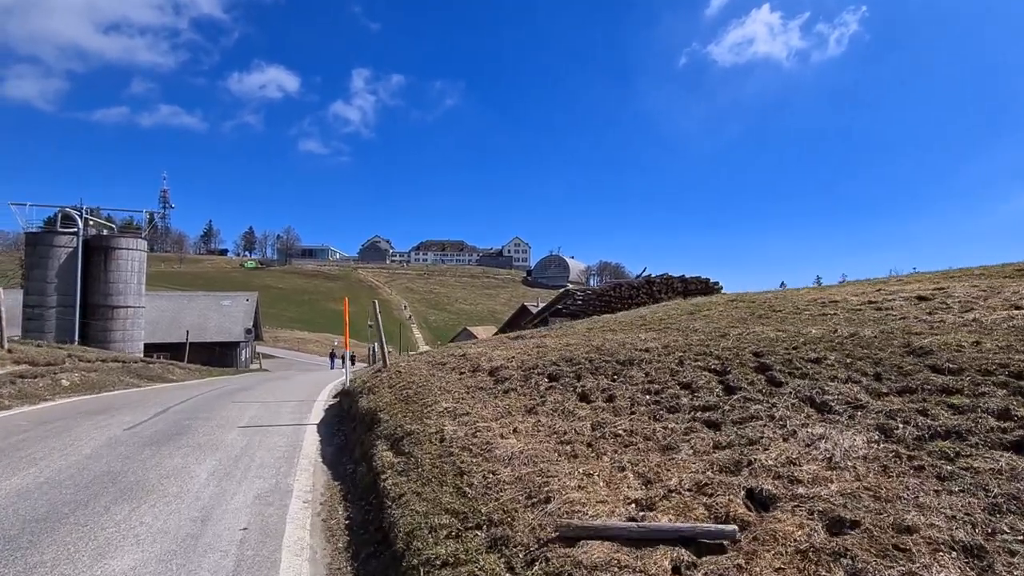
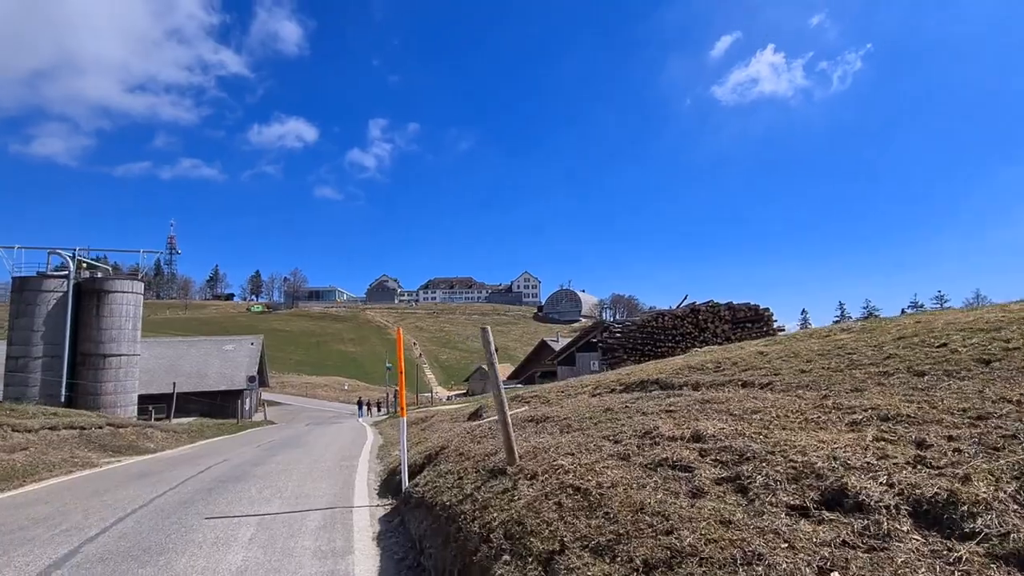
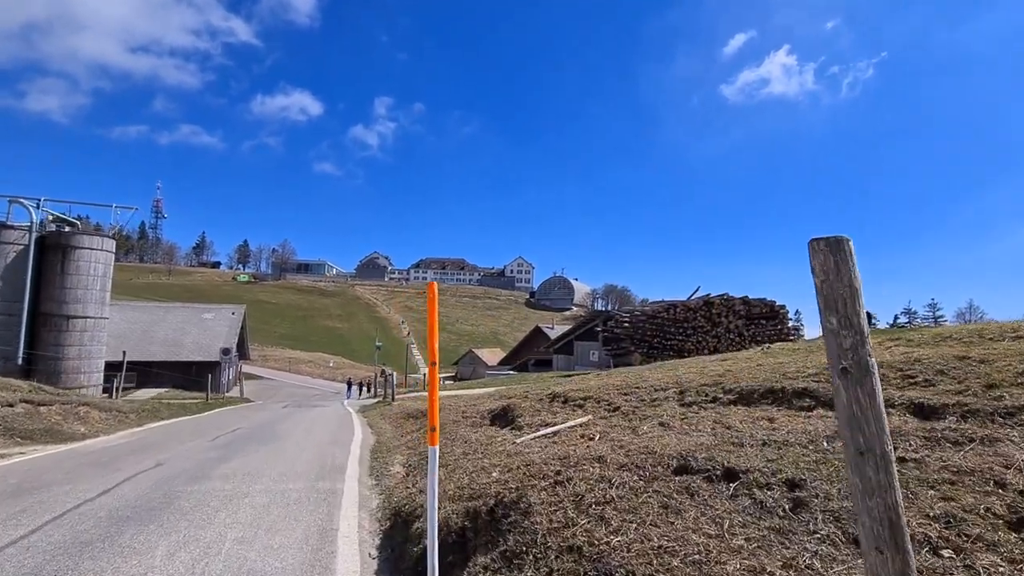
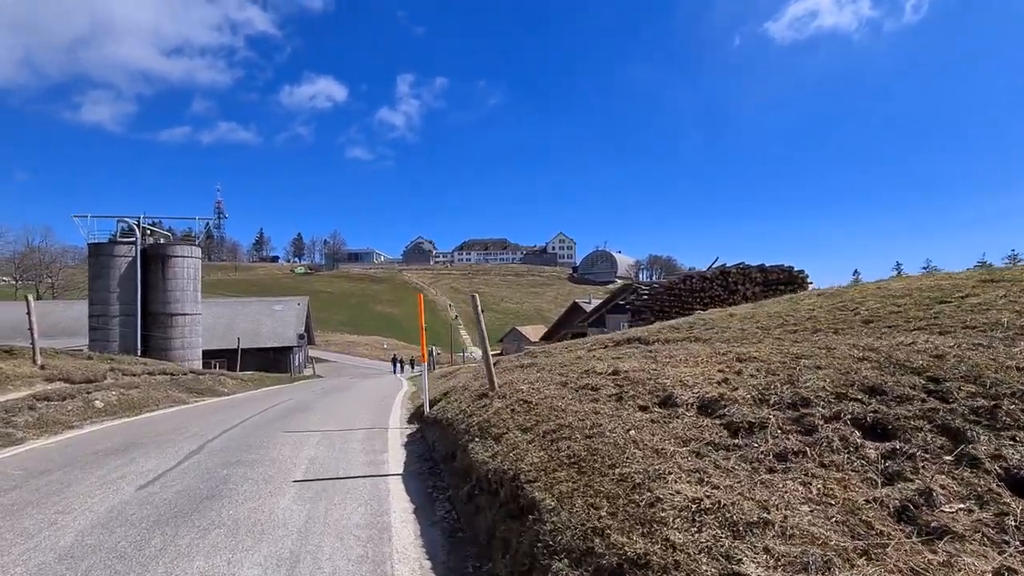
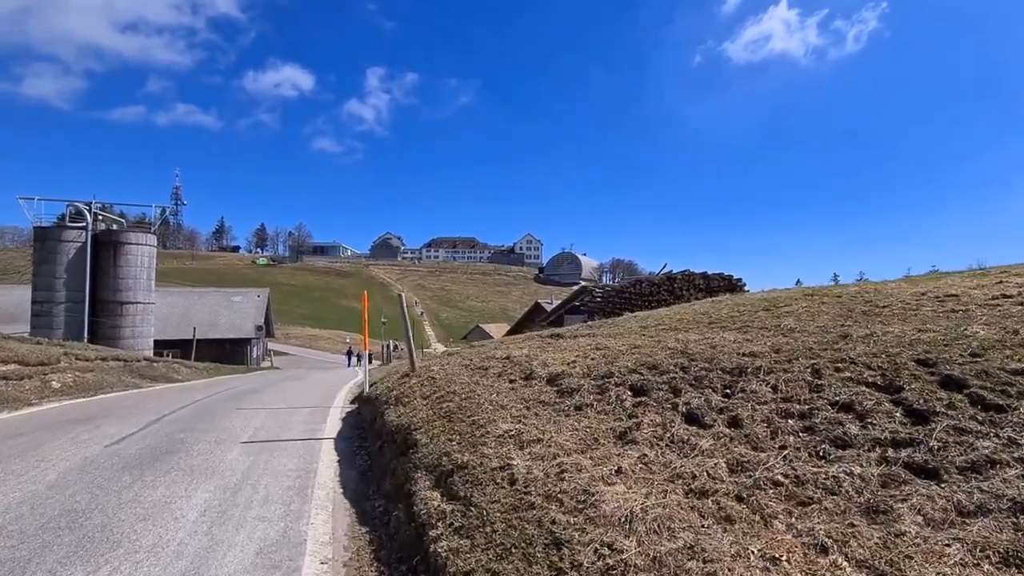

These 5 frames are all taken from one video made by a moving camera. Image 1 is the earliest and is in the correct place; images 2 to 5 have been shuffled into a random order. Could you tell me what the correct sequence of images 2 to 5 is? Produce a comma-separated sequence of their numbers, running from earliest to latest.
5, 4, 2, 3
